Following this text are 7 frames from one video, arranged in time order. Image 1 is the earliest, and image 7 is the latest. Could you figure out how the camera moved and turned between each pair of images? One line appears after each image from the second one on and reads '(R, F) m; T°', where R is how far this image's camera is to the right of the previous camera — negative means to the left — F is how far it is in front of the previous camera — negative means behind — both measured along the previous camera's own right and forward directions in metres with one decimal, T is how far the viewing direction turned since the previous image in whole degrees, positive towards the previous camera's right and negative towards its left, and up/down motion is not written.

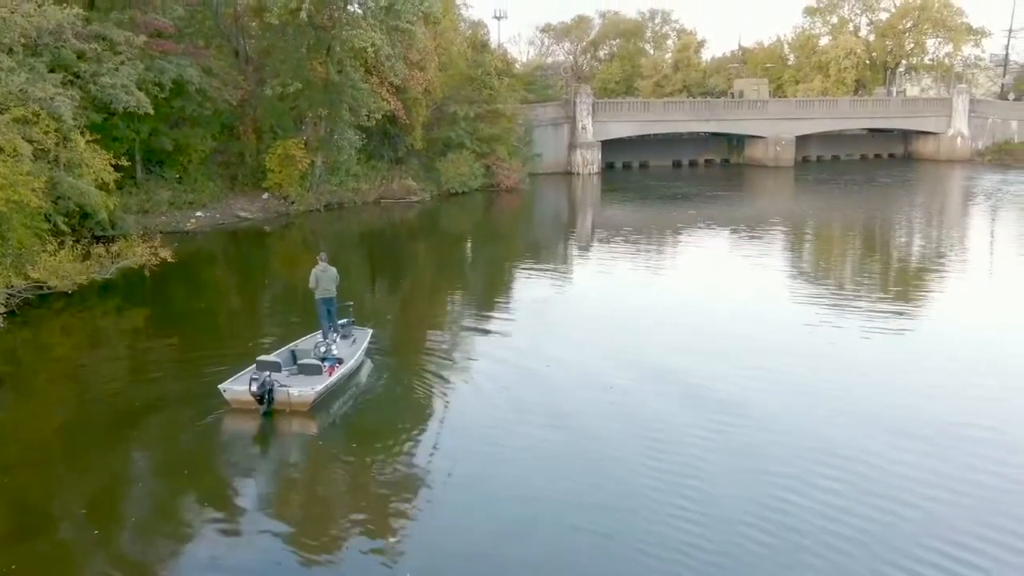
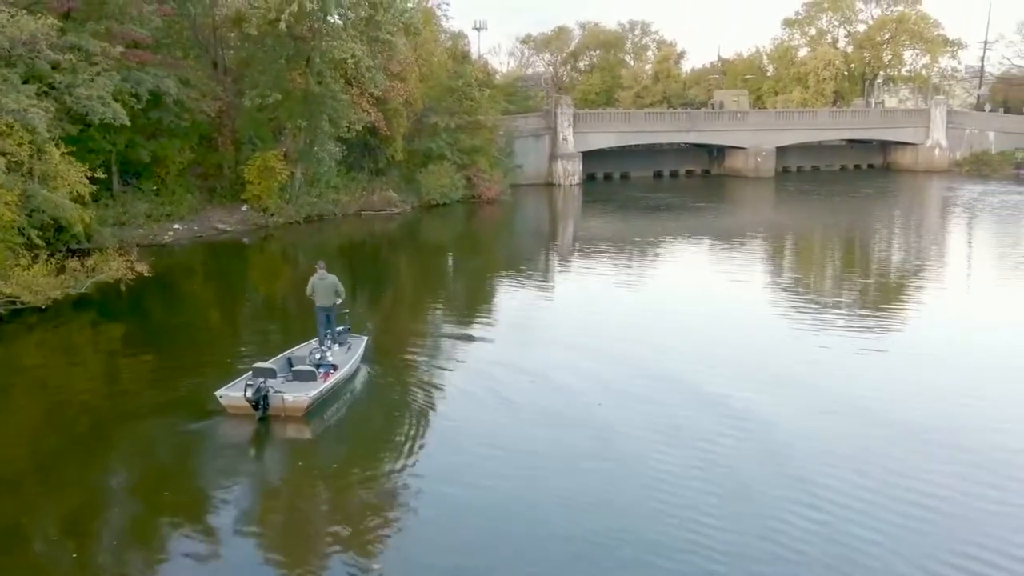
(0.0, +0.1) m; +1°
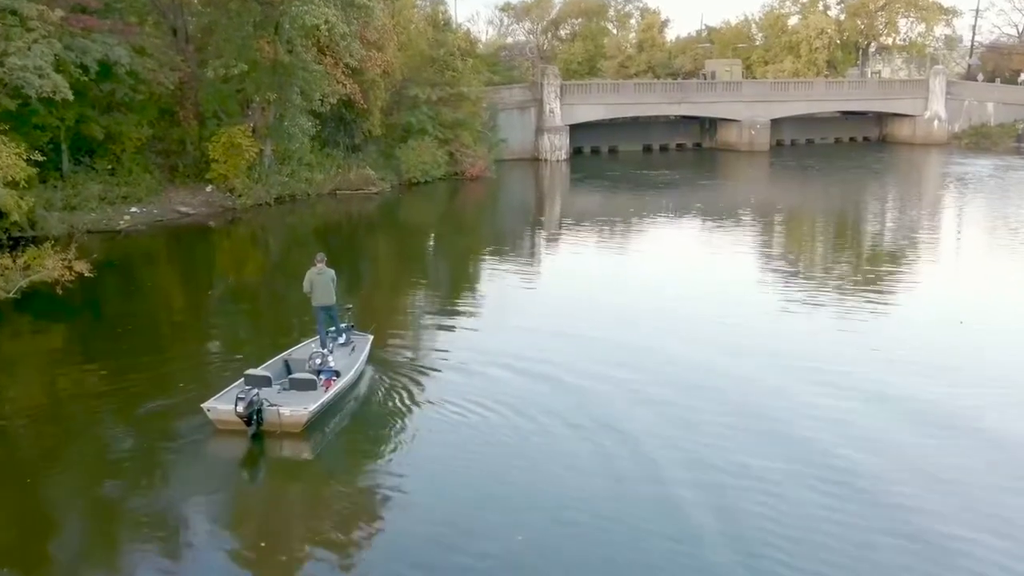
(-0.2, +1.6) m; +1°
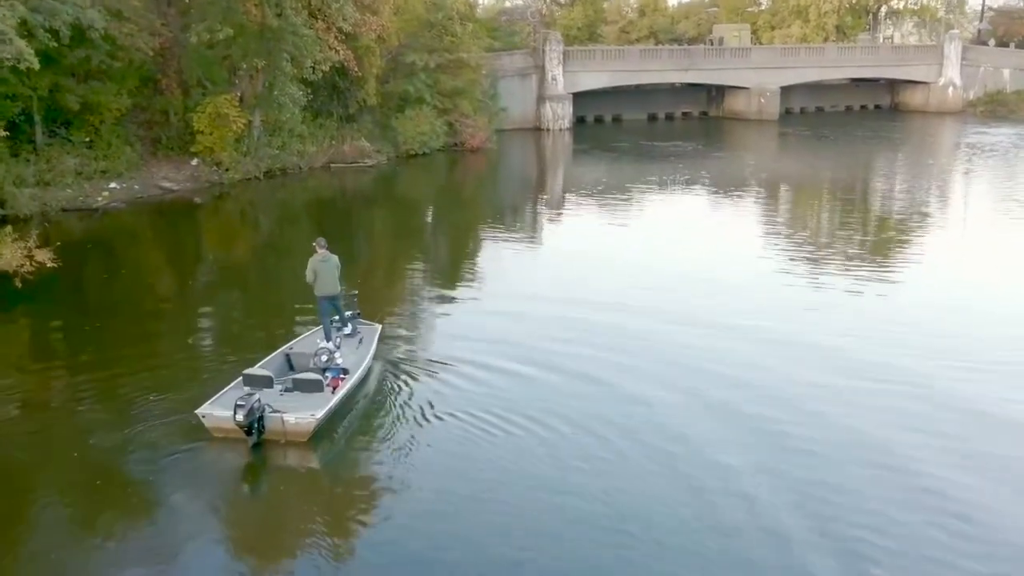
(-0.2, +1.1) m; 0°
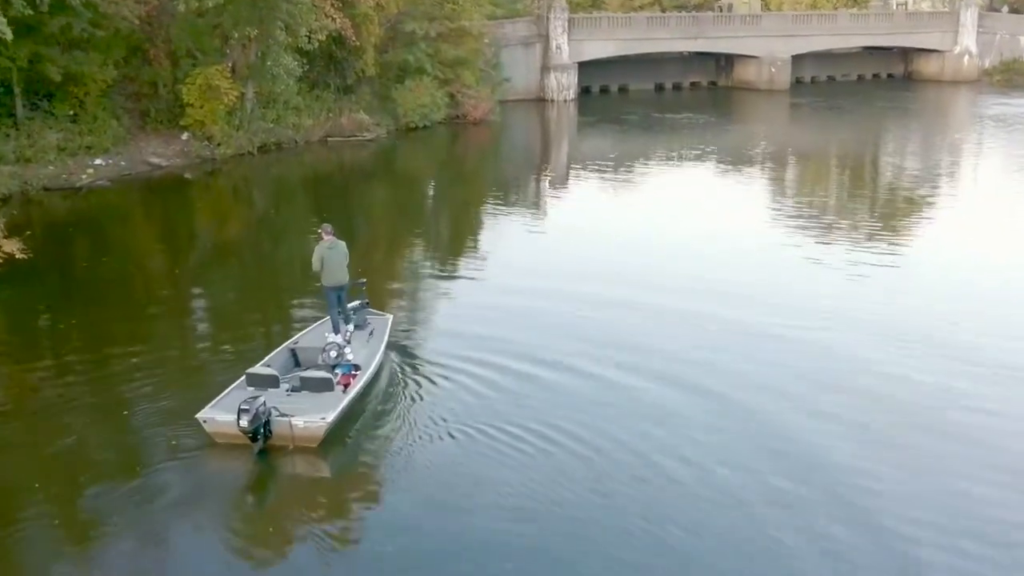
(-0.1, +0.8) m; 0°
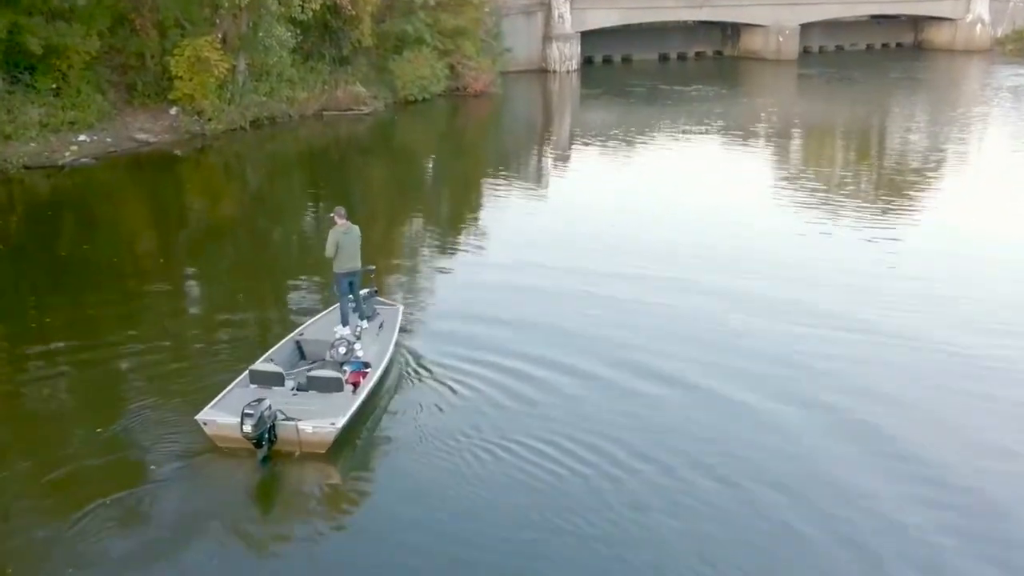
(-0.1, +0.7) m; 0°
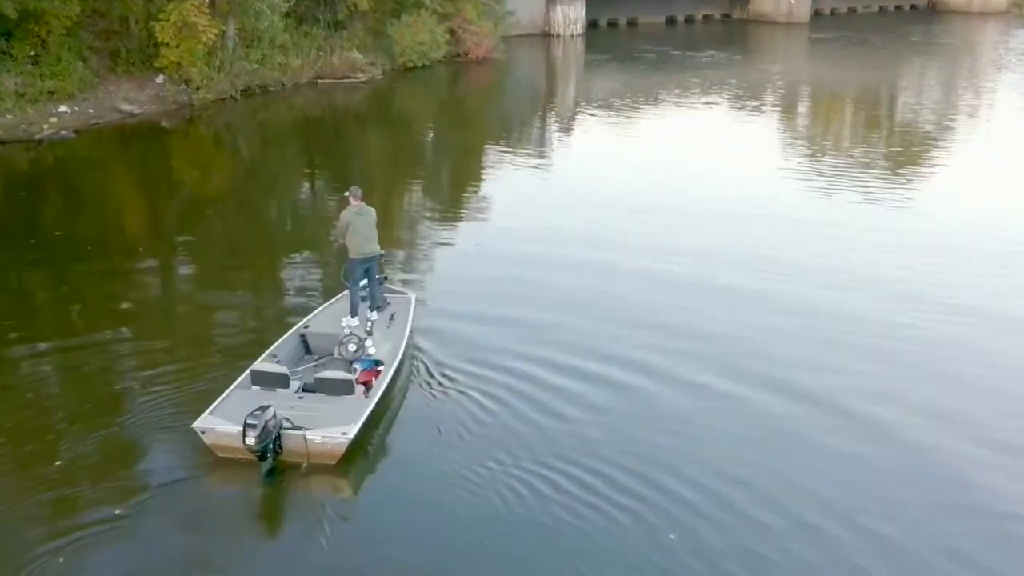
(-0.1, +0.8) m; 0°
